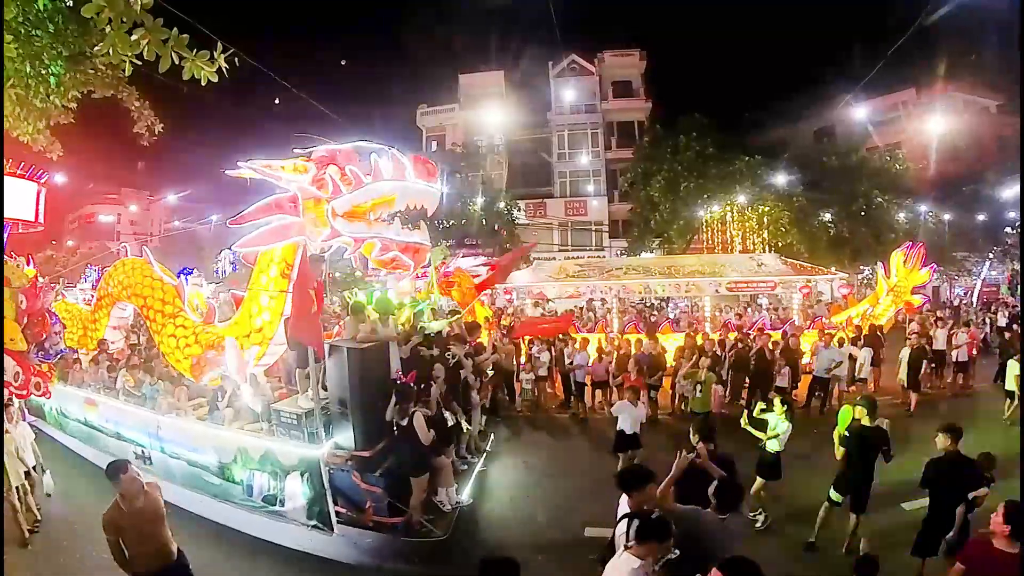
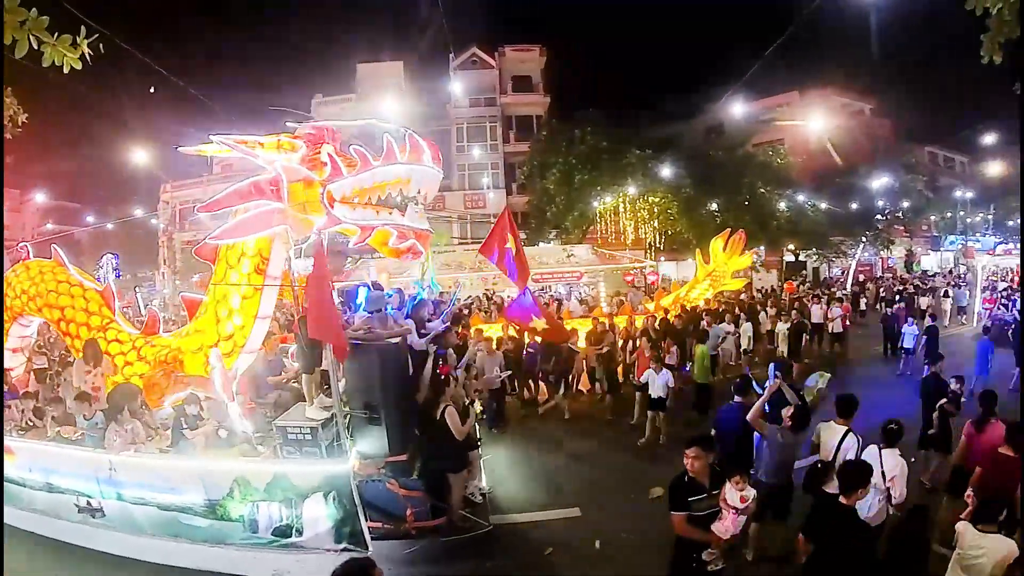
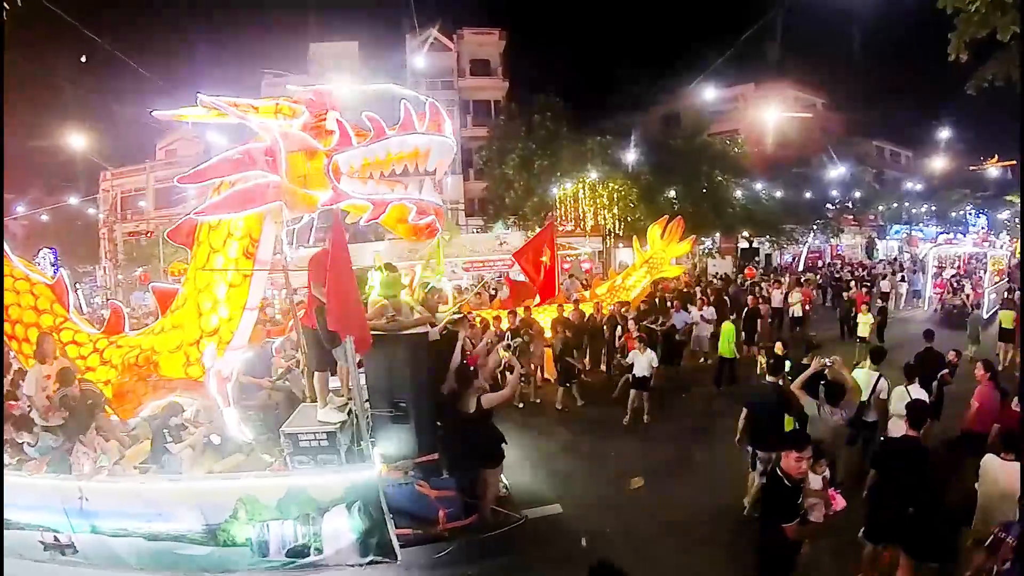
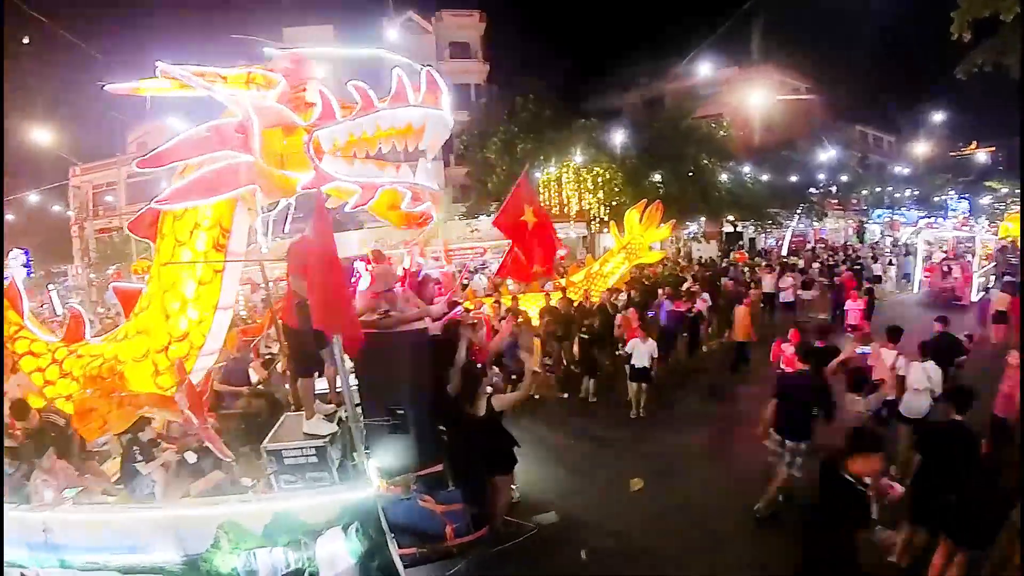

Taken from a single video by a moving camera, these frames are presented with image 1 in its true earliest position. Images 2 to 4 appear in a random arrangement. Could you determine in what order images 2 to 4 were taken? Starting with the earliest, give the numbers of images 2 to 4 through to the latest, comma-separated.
2, 3, 4
